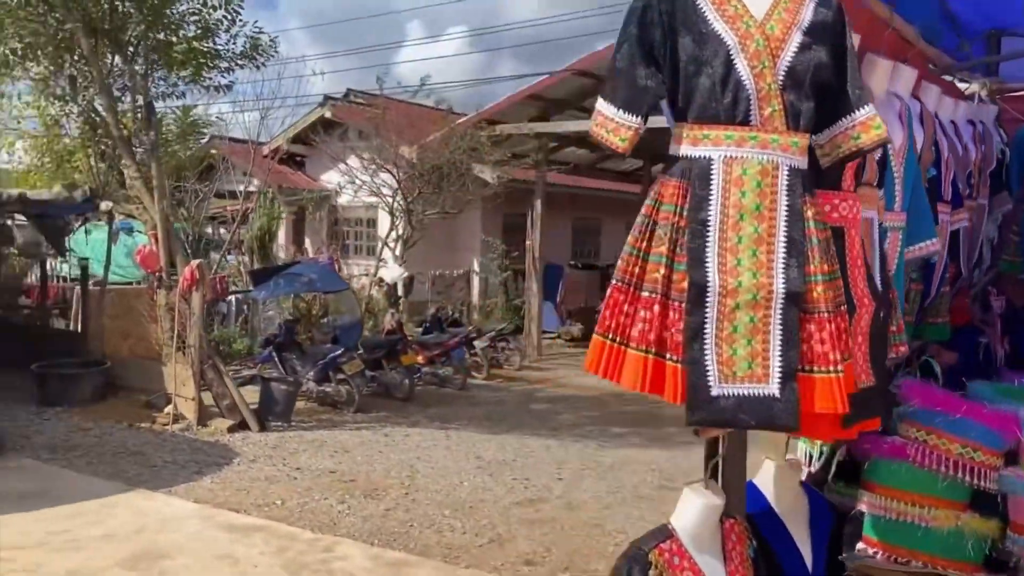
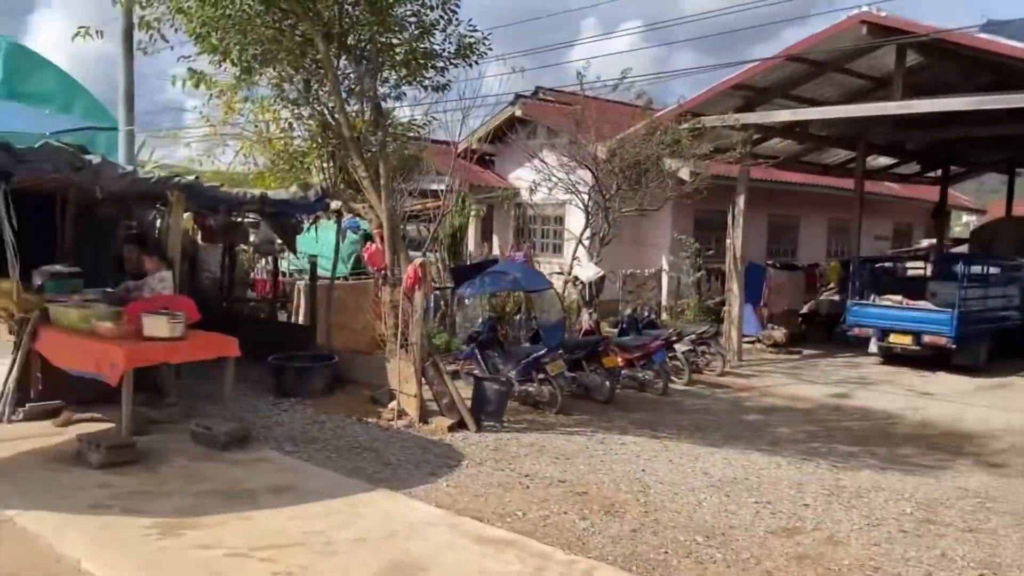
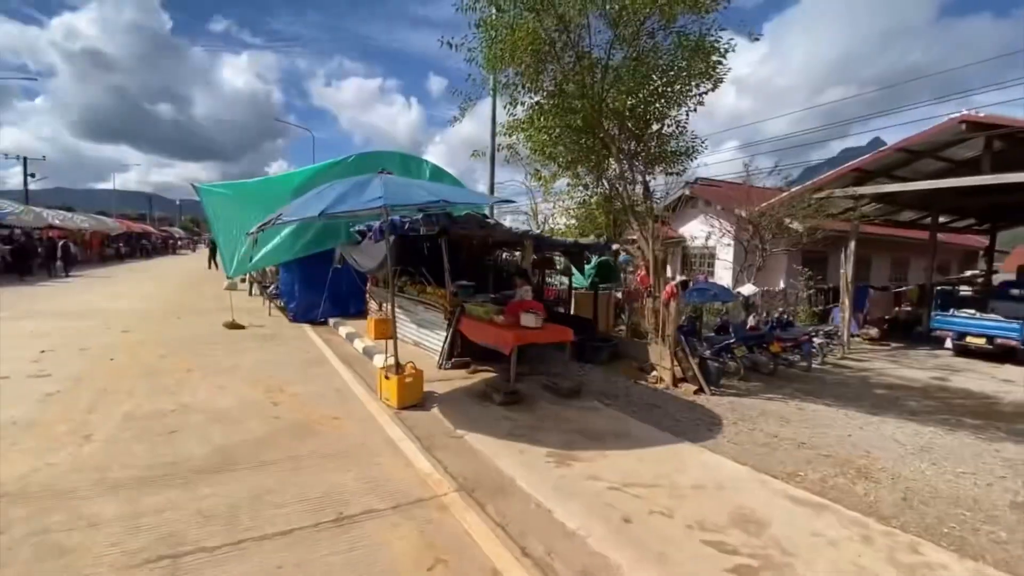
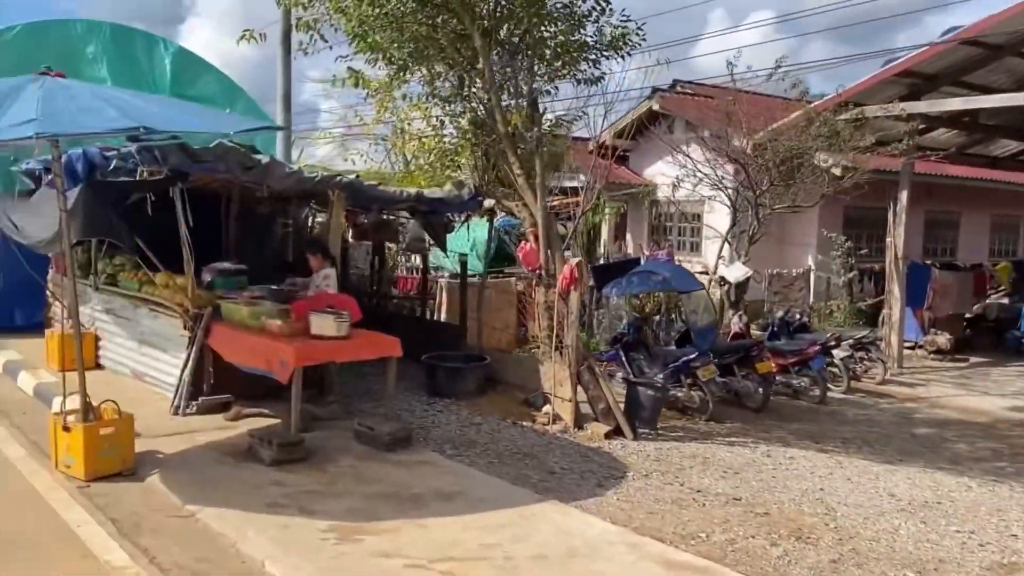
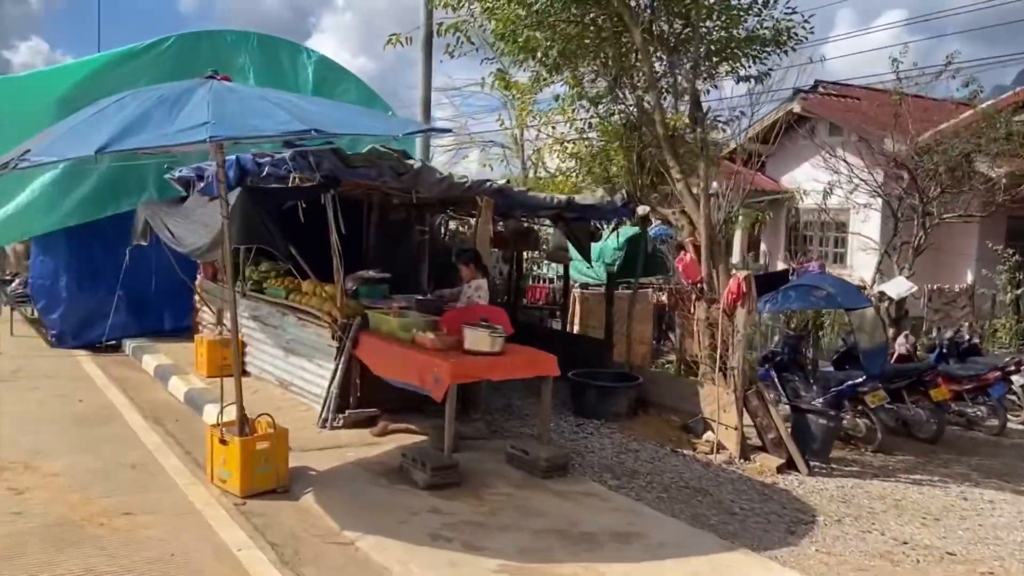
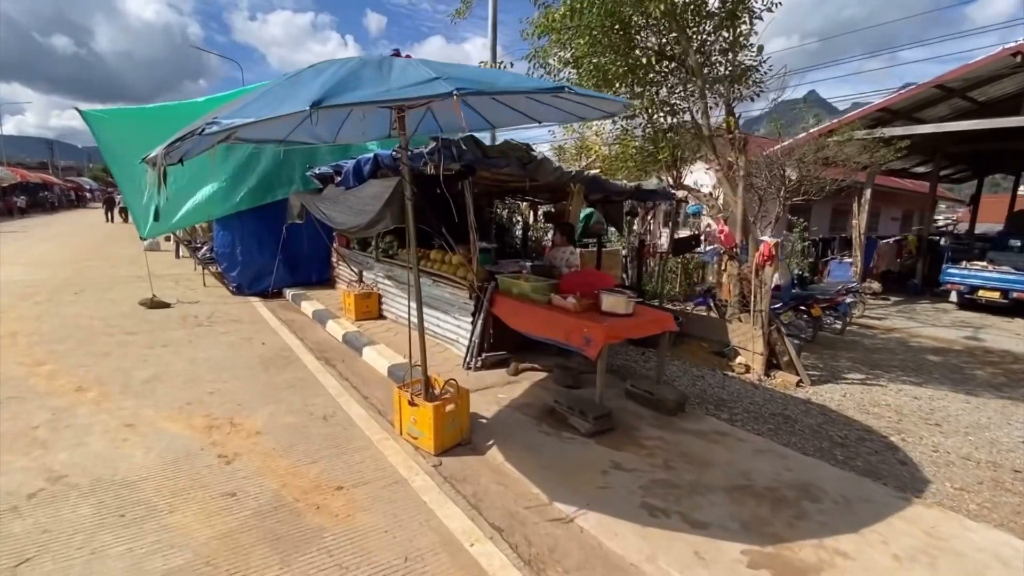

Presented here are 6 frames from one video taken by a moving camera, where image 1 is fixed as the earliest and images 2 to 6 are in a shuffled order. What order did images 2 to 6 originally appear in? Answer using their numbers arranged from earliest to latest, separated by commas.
2, 4, 5, 3, 6
